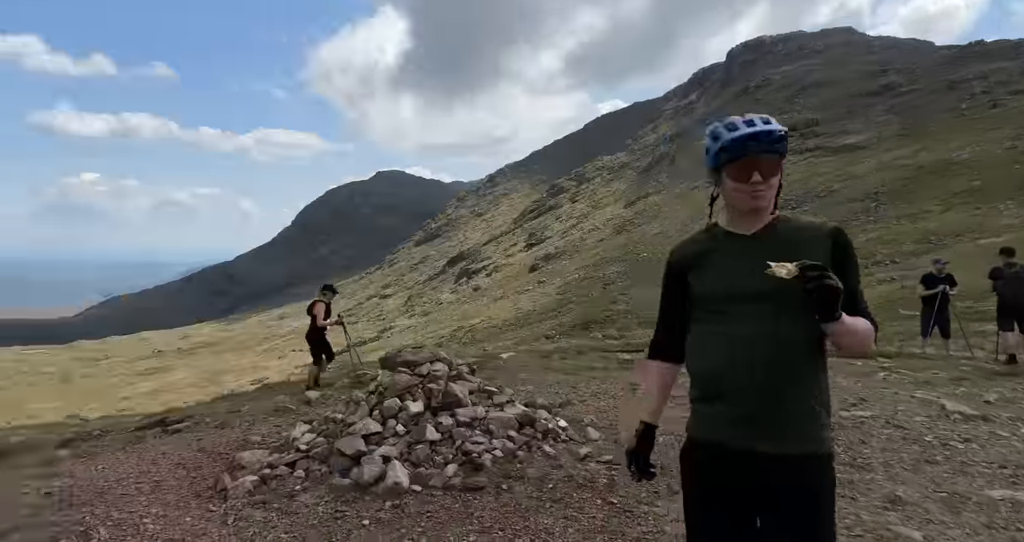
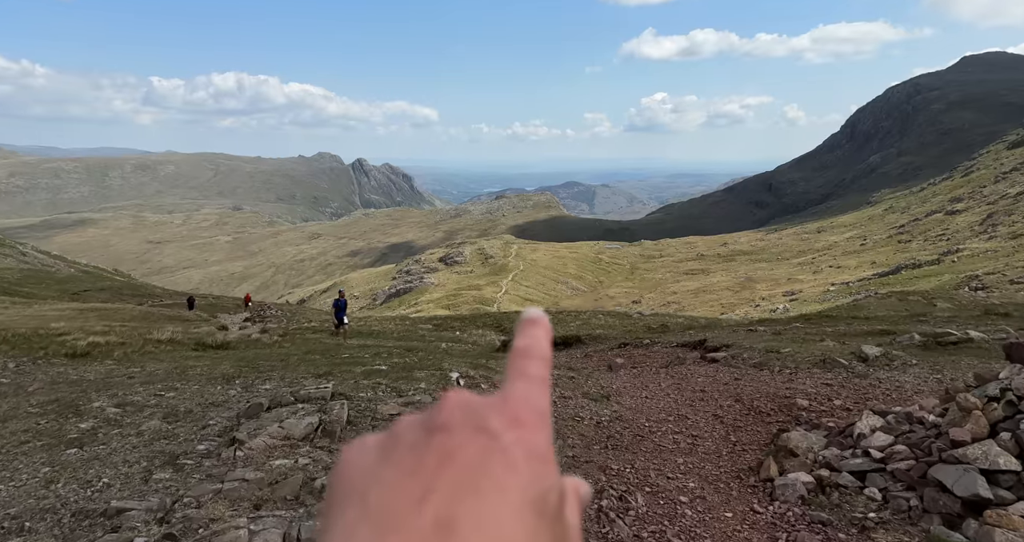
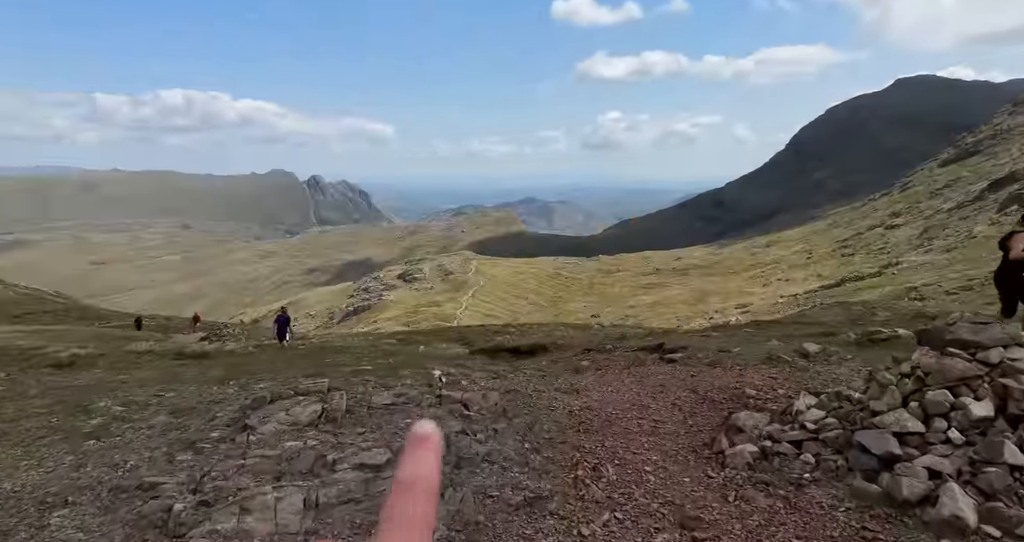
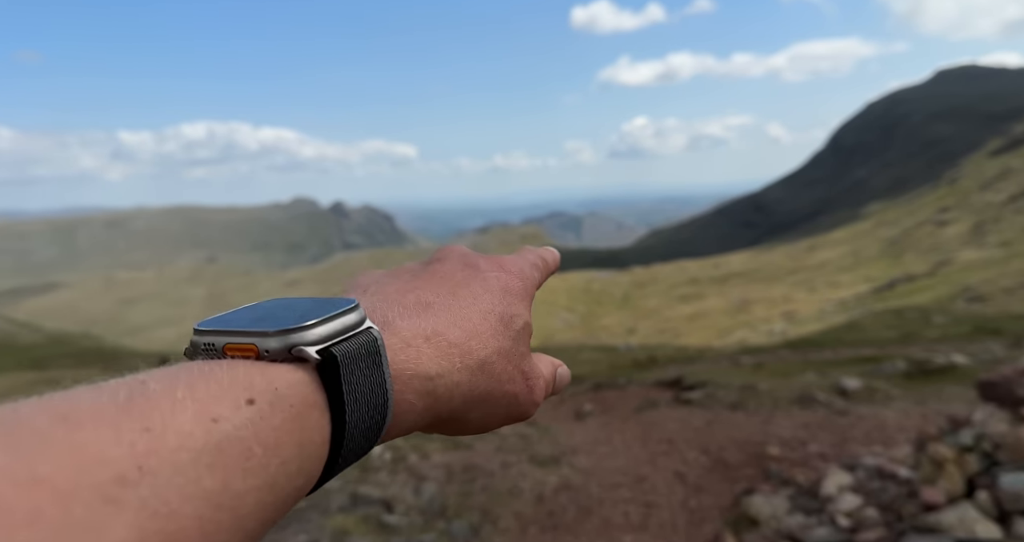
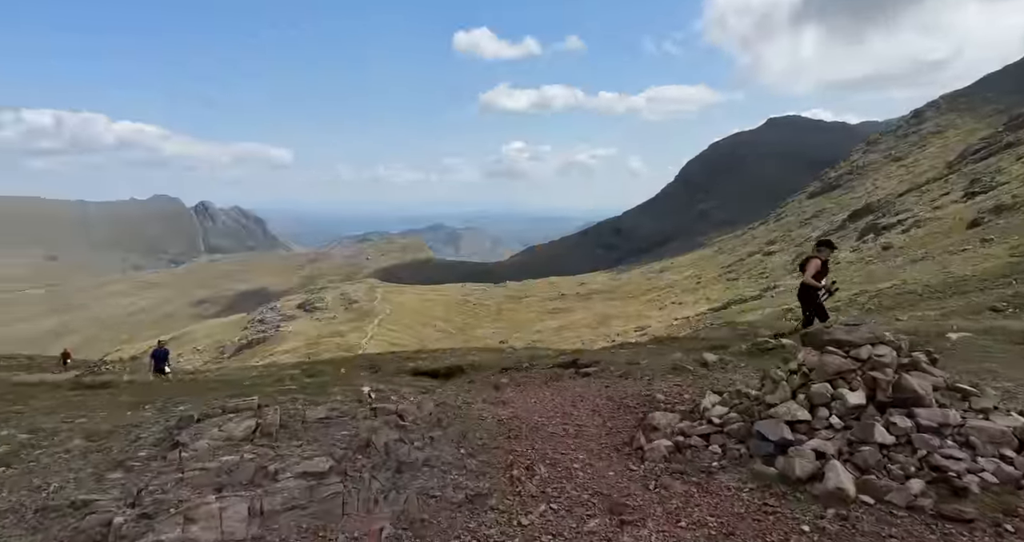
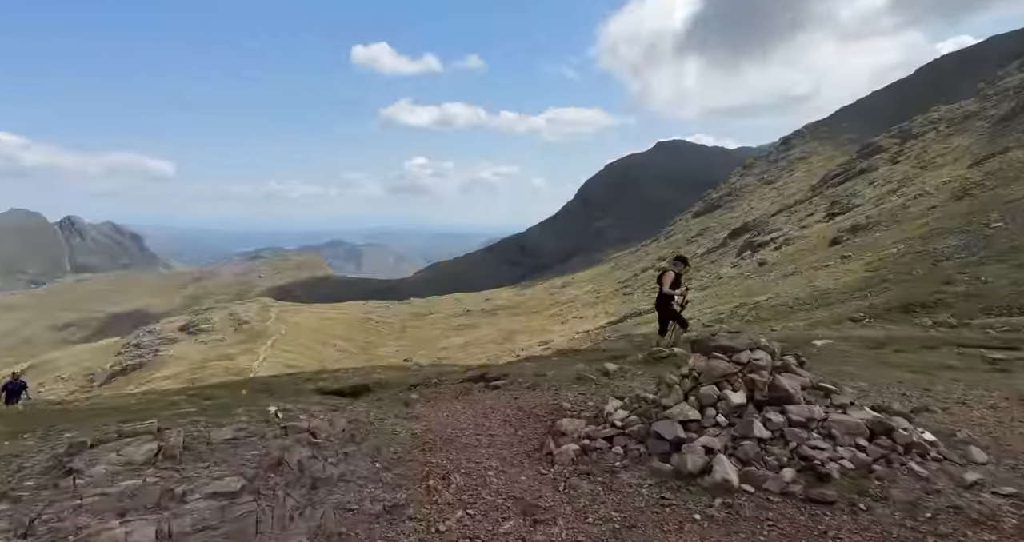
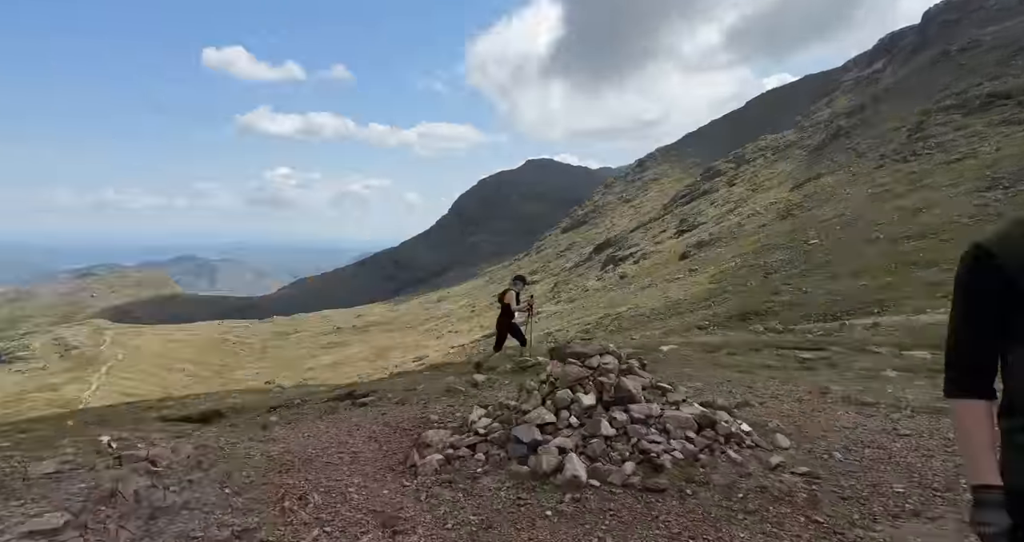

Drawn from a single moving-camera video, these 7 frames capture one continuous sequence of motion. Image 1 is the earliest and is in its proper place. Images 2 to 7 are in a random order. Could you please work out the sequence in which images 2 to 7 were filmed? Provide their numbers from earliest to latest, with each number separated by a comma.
7, 6, 5, 3, 2, 4
